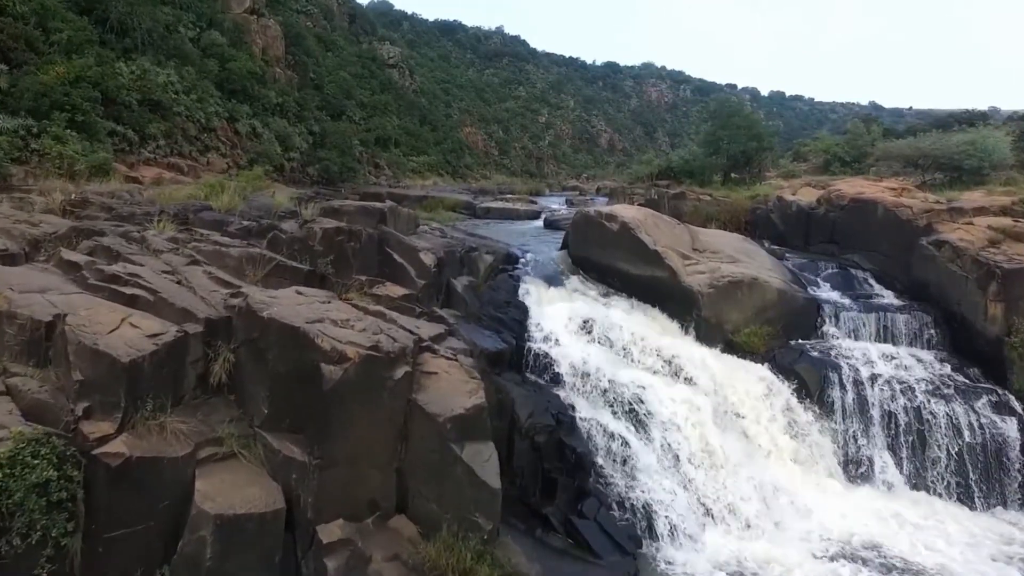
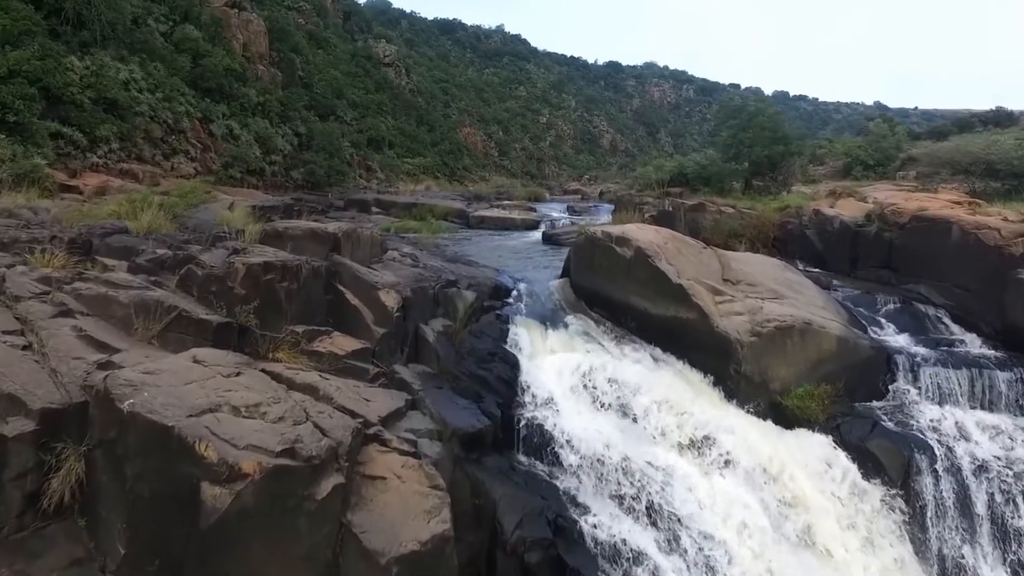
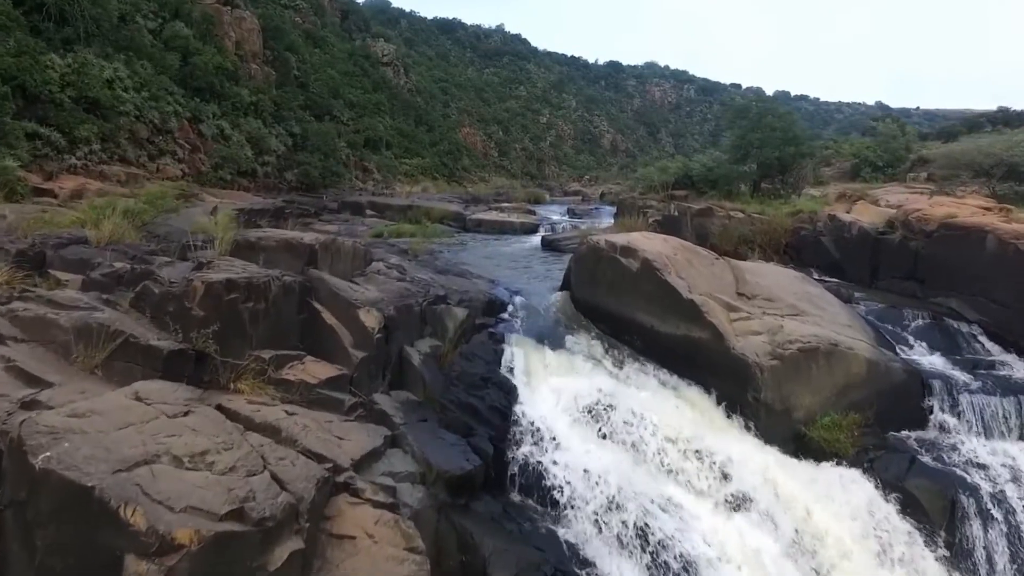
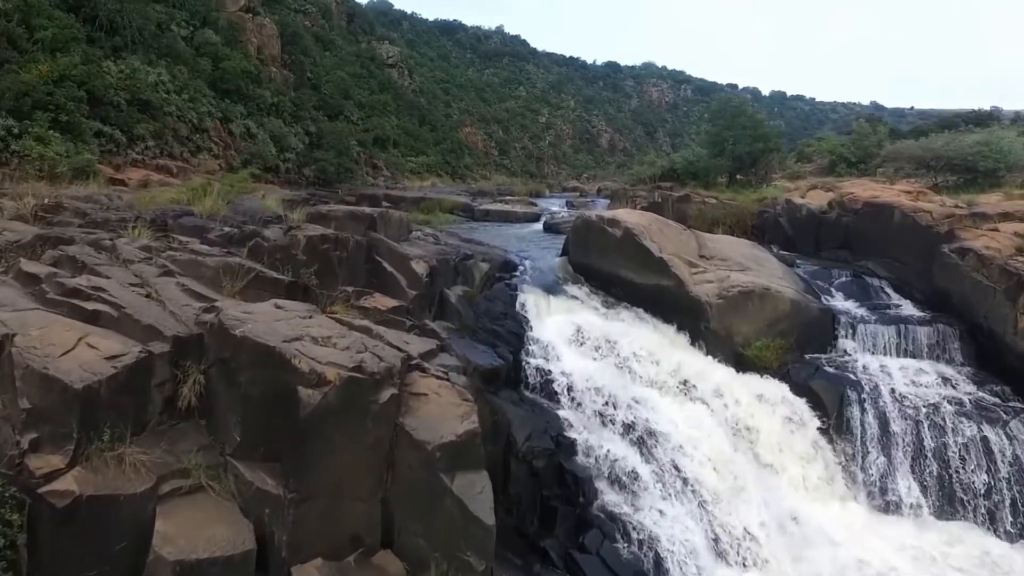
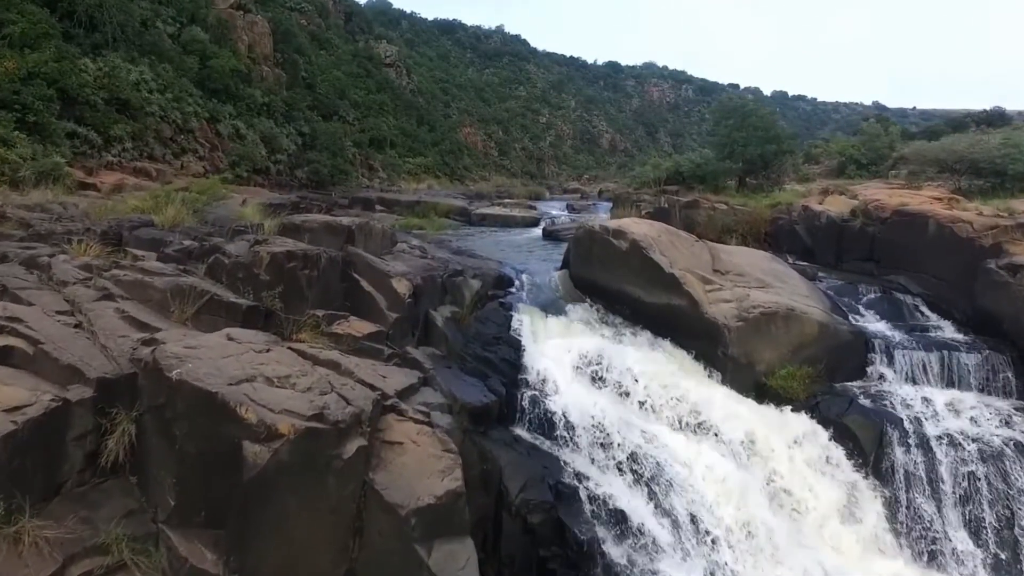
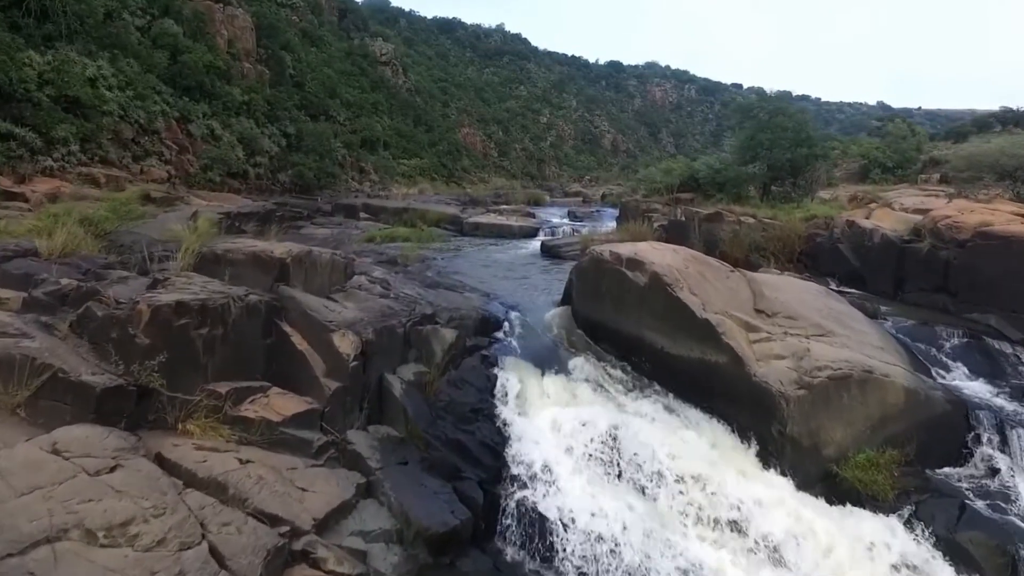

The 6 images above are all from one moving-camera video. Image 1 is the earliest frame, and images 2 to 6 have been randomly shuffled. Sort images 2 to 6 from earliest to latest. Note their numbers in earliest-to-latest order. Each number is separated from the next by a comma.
4, 5, 2, 3, 6
